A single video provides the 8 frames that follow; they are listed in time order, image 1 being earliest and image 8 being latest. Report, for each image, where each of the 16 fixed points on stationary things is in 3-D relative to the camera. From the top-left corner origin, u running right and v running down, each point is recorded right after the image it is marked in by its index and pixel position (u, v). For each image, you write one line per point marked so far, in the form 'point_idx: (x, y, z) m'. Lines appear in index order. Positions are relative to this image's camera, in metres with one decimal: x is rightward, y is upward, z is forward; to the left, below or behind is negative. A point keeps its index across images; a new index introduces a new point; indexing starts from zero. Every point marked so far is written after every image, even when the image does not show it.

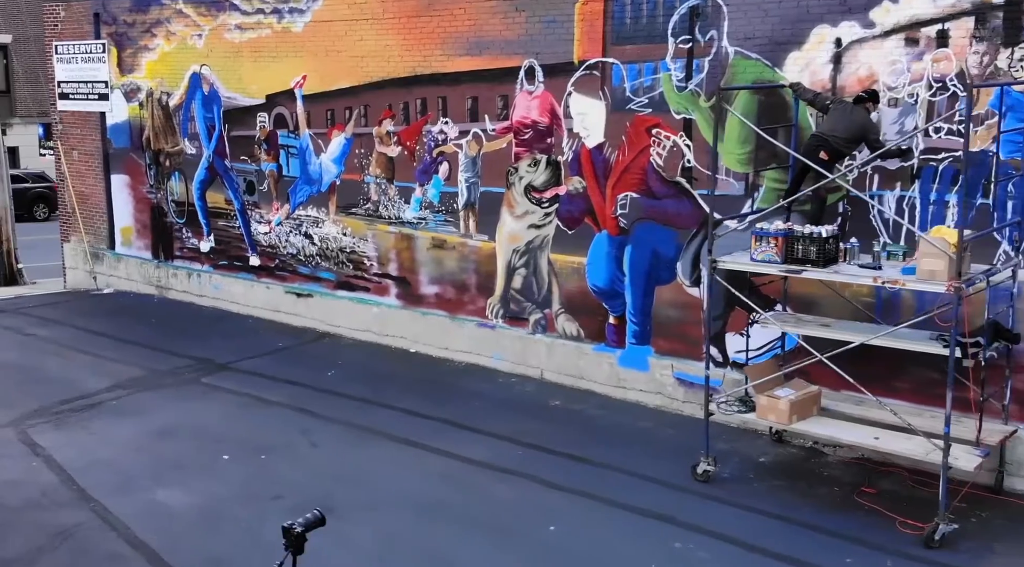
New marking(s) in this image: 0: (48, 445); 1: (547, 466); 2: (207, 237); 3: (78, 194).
0: (-4.0, -1.4, +8.2) m
1: (+0.3, -1.5, +7.7) m
2: (-5.0, +0.8, +15.4) m
3: (-8.5, +1.7, +18.5) m
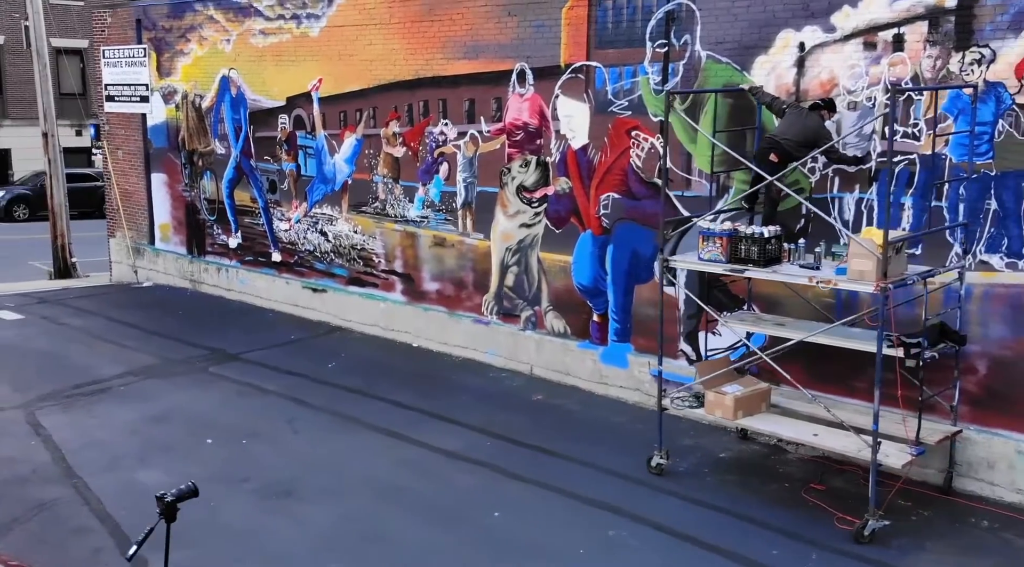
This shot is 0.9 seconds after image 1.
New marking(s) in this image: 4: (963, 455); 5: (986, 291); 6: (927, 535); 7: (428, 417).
0: (-4.3, -1.3, +8.8) m
1: (0.0, -1.5, +8.0) m
2: (-4.7, +0.9, +16.0) m
3: (-8.0, +1.9, +19.3) m
4: (+3.4, -1.3, +7.1) m
5: (+3.5, -0.1, +6.9) m
6: (+2.8, -1.7, +6.4) m
7: (-0.8, -1.3, +9.1) m
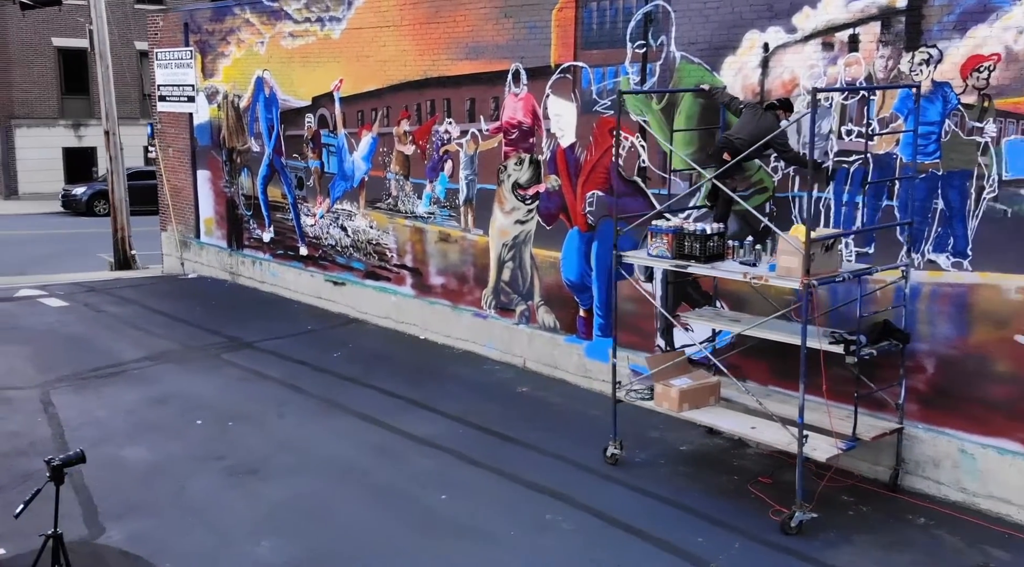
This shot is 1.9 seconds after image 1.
0: (-4.5, -1.2, +9.4) m
1: (-0.3, -1.4, +8.3) m
2: (-4.3, +1.0, +16.7) m
3: (-7.3, +2.0, +20.2) m
4: (+3.0, -1.3, +7.1) m
5: (+3.1, -0.1, +6.9) m
6: (+2.4, -1.7, +6.5) m
7: (-1.0, -1.2, +9.5) m
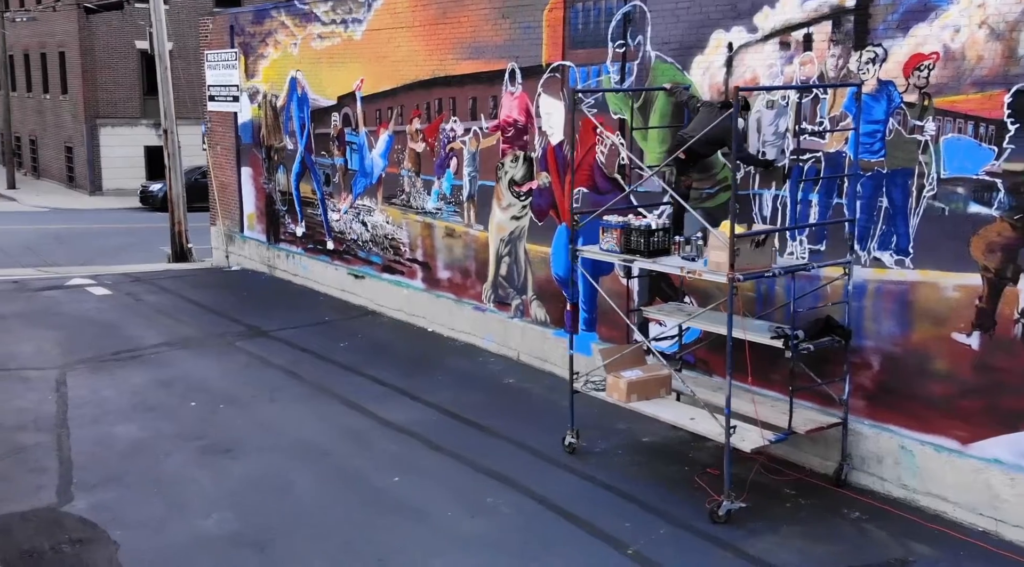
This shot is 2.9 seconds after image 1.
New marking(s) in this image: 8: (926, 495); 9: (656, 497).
0: (-4.7, -1.1, +10.1) m
1: (-0.6, -1.3, +8.6) m
2: (-3.9, +1.1, +17.3) m
3: (-6.5, +2.2, +21.1) m
4: (+2.6, -1.3, +7.2) m
5: (+2.7, 0.0, +7.0) m
6: (+1.9, -1.7, +6.6) m
7: (-1.2, -1.1, +9.9) m
8: (+3.0, -1.5, +6.7) m
9: (+1.1, -1.6, +7.0) m
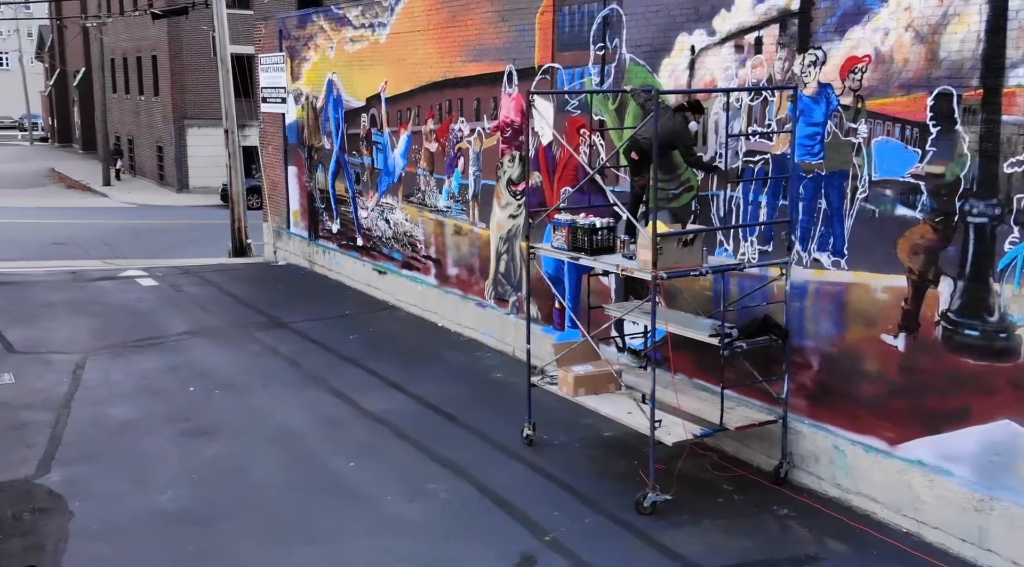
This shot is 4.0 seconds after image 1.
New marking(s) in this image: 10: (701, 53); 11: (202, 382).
0: (-4.8, -1.0, +10.8) m
1: (-0.9, -1.3, +9.0) m
2: (-3.4, +1.2, +17.9) m
3: (-5.6, +2.4, +21.9) m
4: (+2.2, -1.3, +7.2) m
5: (+2.3, 0.0, +7.0) m
6: (+1.4, -1.7, +6.7) m
7: (-1.4, -1.1, +10.3) m
8: (+2.5, -1.5, +6.8) m
9: (+0.6, -1.6, +7.2) m
10: (+1.6, +2.0, +8.1) m
11: (-3.4, -1.1, +10.3) m
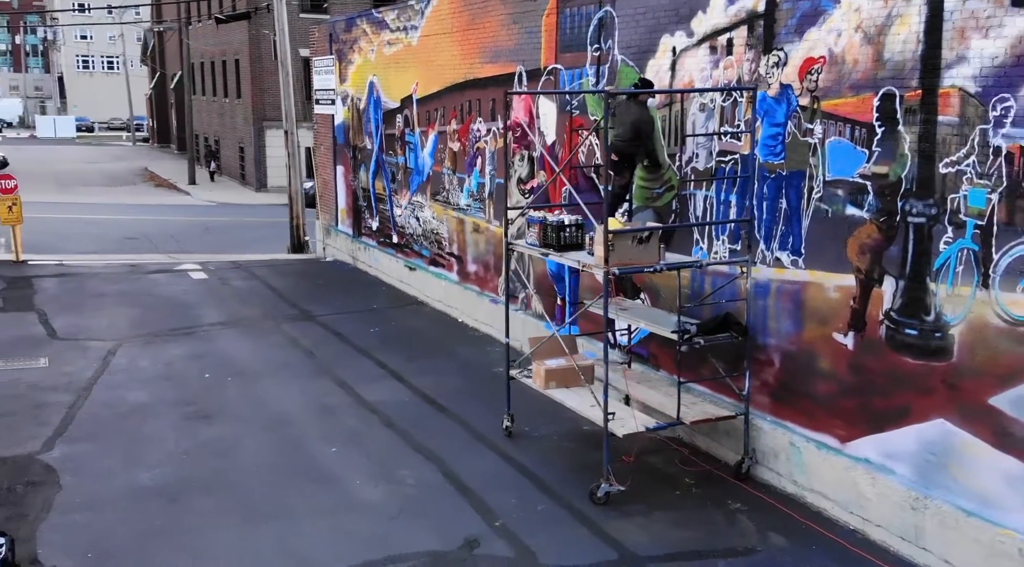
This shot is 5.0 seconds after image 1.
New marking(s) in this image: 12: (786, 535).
0: (-4.8, -0.9, +11.4) m
1: (-1.0, -1.2, +9.3) m
2: (-2.7, +1.3, +18.4) m
3: (-4.6, +2.5, +22.6) m
4: (+1.9, -1.2, +7.3) m
5: (+2.0, 0.0, +7.1) m
6: (+1.1, -1.6, +6.9) m
7: (-1.4, -1.0, +10.6) m
8: (+2.2, -1.5, +6.8) m
9: (+0.4, -1.5, +7.5) m
10: (+1.5, +2.0, +8.3) m
11: (-3.4, -1.0, +10.8) m
12: (+1.9, -1.7, +6.4) m
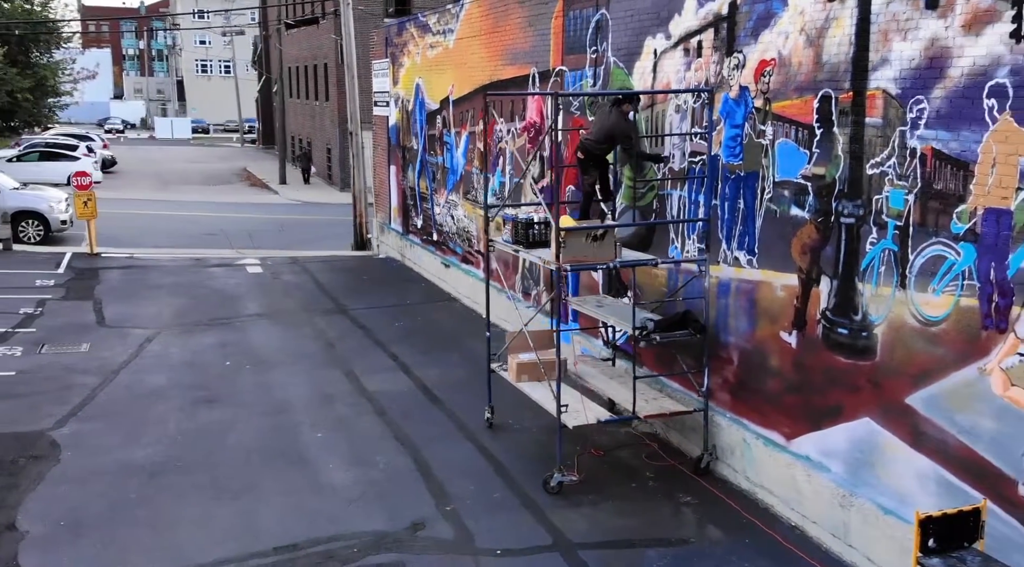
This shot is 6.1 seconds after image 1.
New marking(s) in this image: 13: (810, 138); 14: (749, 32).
0: (-4.6, -0.8, +12.2) m
1: (-1.1, -1.2, +9.7) m
2: (-1.9, +1.4, +18.9) m
3: (-3.3, +2.6, +23.2) m
4: (+1.6, -1.2, +7.4) m
5: (+1.7, 0.0, +7.2) m
6: (+0.8, -1.6, +7.1) m
7: (-1.3, -1.0, +11.1) m
8: (+1.8, -1.5, +6.9) m
9: (+0.1, -1.5, +7.7) m
10: (+1.3, +2.0, +8.4) m
11: (-3.3, -0.9, +11.4) m
12: (+1.5, -1.7, +6.5) m
13: (+2.0, +1.0, +6.3) m
14: (+1.8, +1.9, +7.0) m
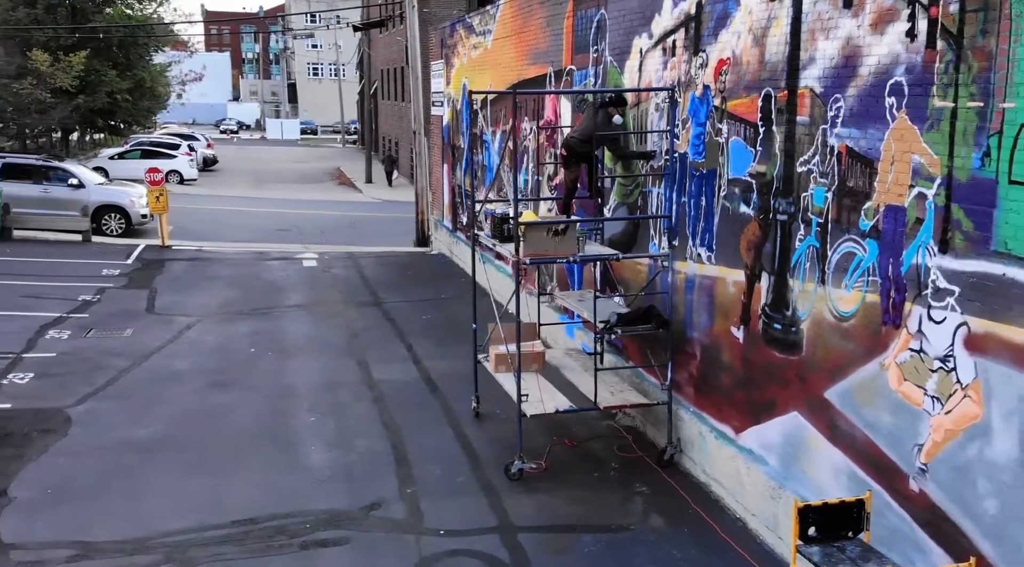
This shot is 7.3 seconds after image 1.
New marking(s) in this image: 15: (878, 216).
0: (-4.4, -0.7, +12.9) m
1: (-1.1, -1.1, +10.1) m
2: (-1.0, +1.5, +19.3) m
3: (-2.0, +2.7, +23.8) m
4: (+1.4, -1.2, +7.6) m
5: (+1.5, 0.0, +7.3) m
6: (+0.5, -1.6, +7.3) m
7: (-1.2, -0.9, +11.5) m
8: (+1.5, -1.5, +7.0) m
9: (-0.1, -1.5, +8.0) m
10: (+1.2, +2.1, +8.6) m
11: (-3.1, -0.8, +12.0) m
12: (+1.1, -1.7, +6.7) m
13: (+1.6, +1.0, +6.4) m
14: (+1.5, +1.9, +7.1) m
15: (+2.0, +0.4, +5.0) m
